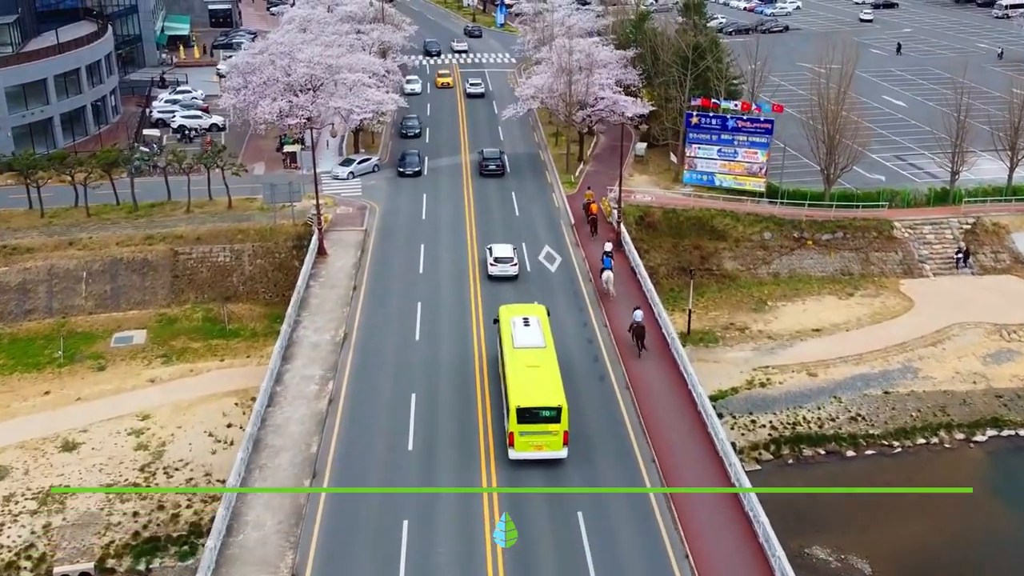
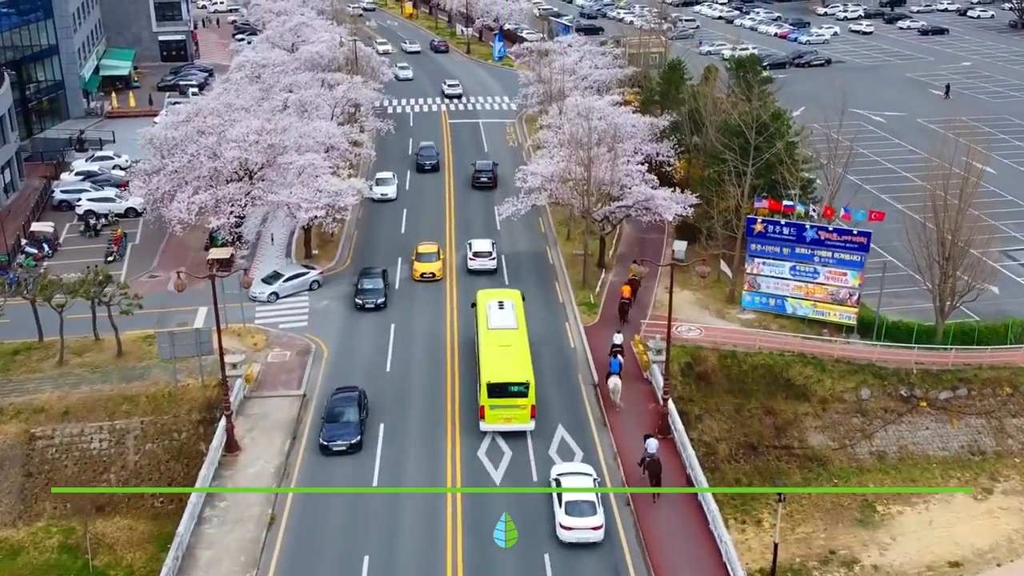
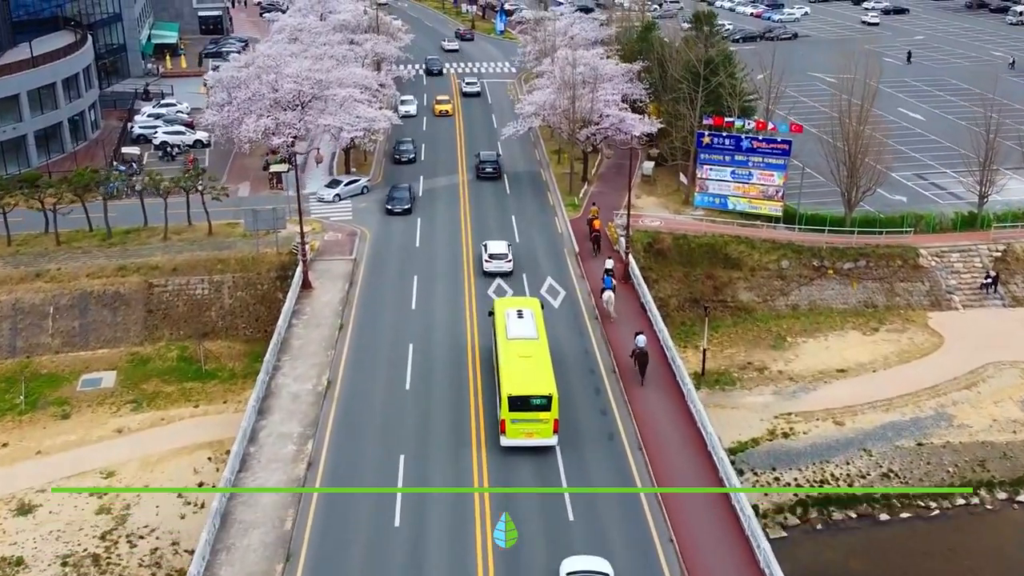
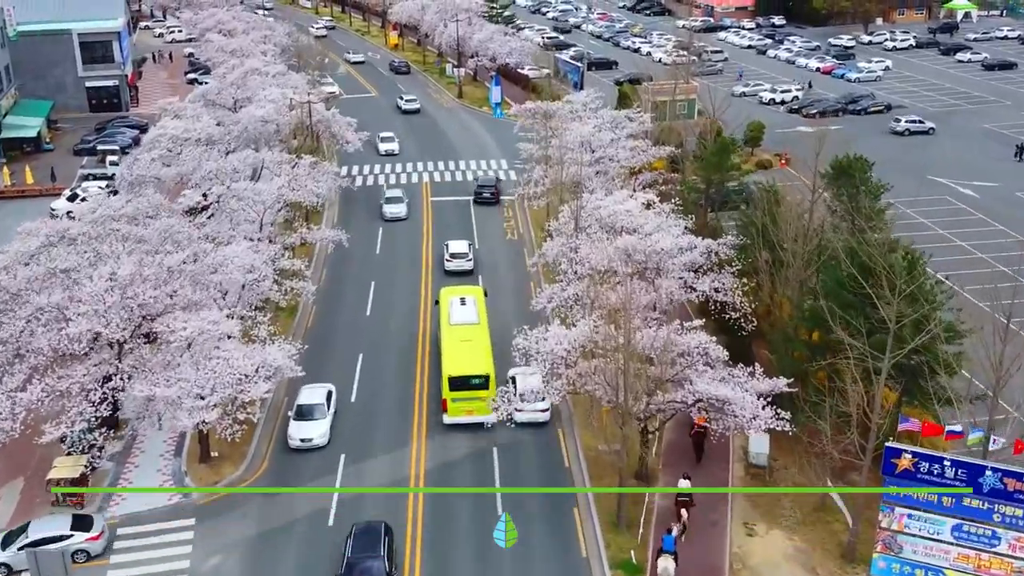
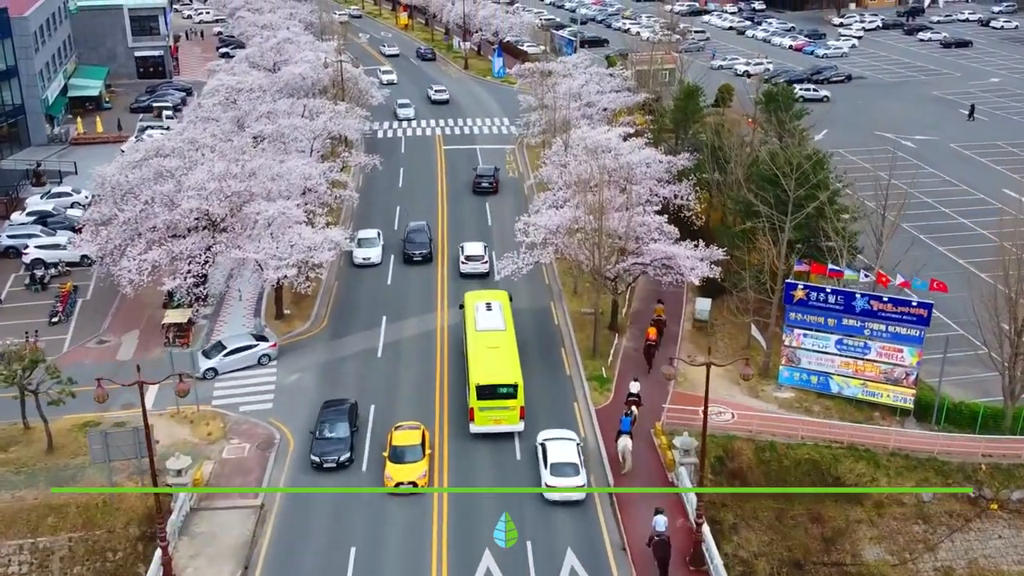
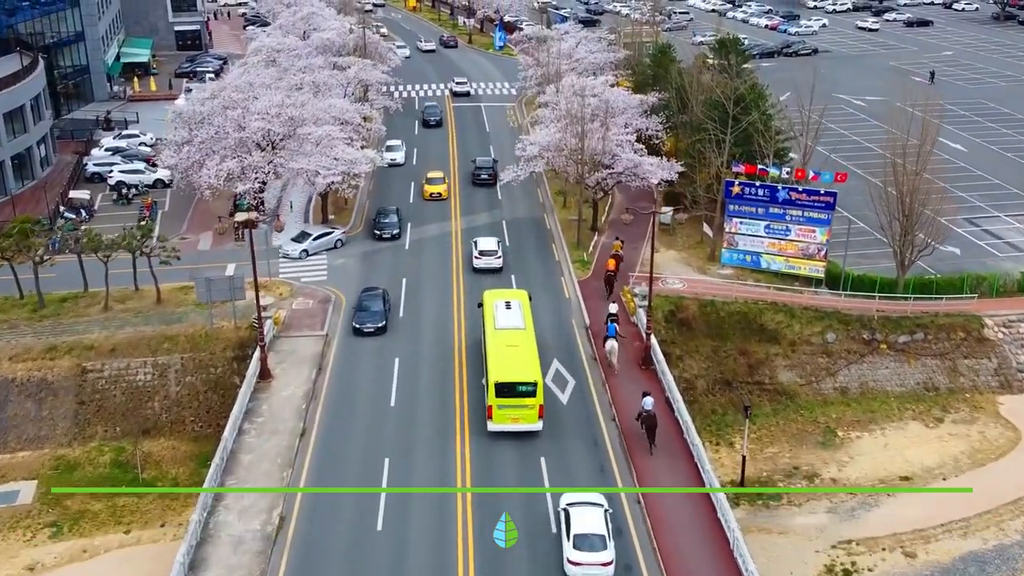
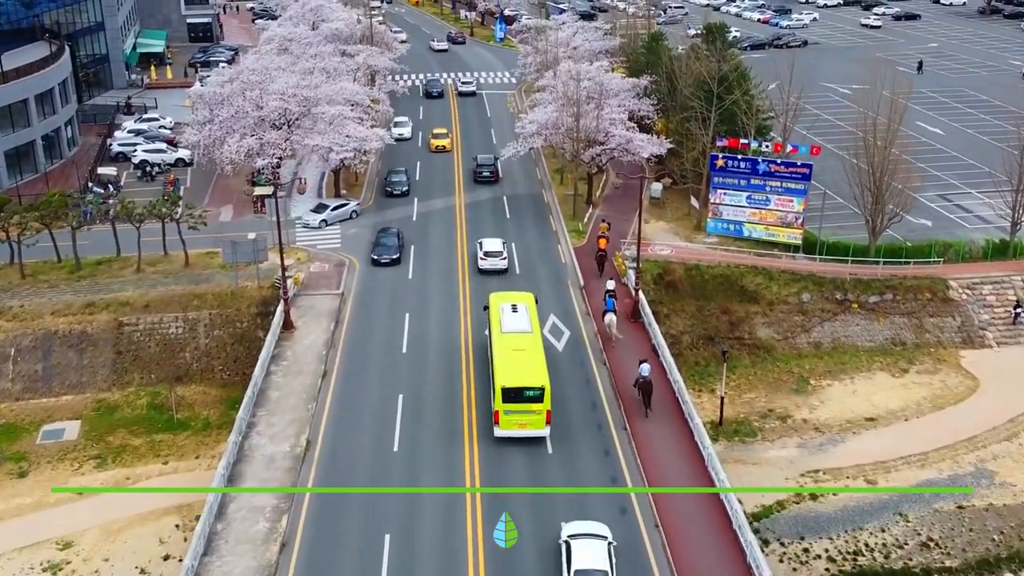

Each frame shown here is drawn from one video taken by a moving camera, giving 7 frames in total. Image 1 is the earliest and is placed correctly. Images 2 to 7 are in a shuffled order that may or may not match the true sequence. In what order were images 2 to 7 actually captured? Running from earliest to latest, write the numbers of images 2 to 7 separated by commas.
3, 7, 6, 2, 5, 4
